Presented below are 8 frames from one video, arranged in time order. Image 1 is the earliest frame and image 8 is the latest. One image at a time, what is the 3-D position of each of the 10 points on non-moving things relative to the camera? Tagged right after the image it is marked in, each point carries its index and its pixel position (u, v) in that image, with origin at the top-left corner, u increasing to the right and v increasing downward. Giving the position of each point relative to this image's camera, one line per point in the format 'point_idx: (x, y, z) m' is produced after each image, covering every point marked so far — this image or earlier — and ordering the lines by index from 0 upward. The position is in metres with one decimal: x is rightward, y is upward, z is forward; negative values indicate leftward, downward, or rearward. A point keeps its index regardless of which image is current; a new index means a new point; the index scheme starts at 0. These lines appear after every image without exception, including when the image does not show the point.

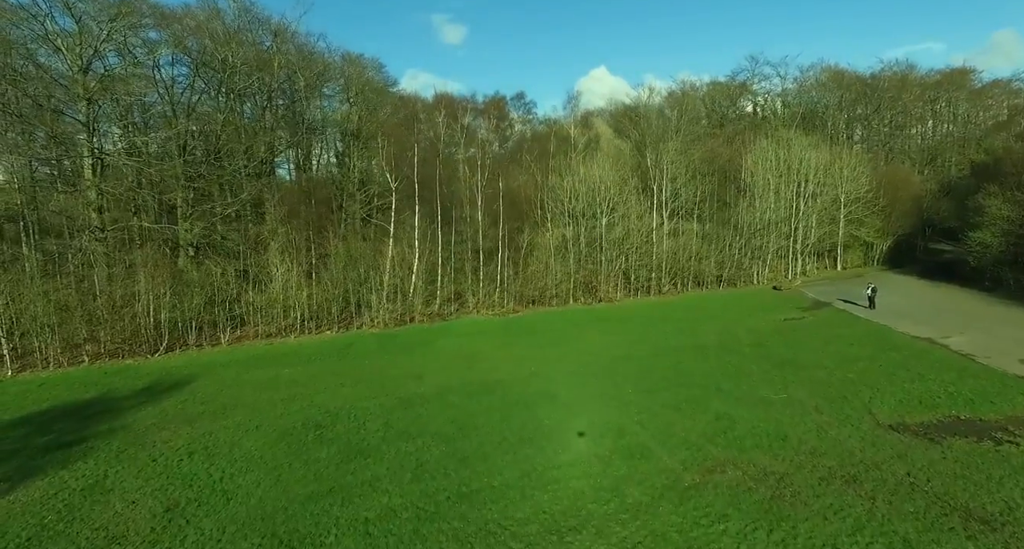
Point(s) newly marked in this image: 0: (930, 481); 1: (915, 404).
0: (+9.7, -4.9, +13.6) m
1: (+13.3, -4.3, +19.2) m
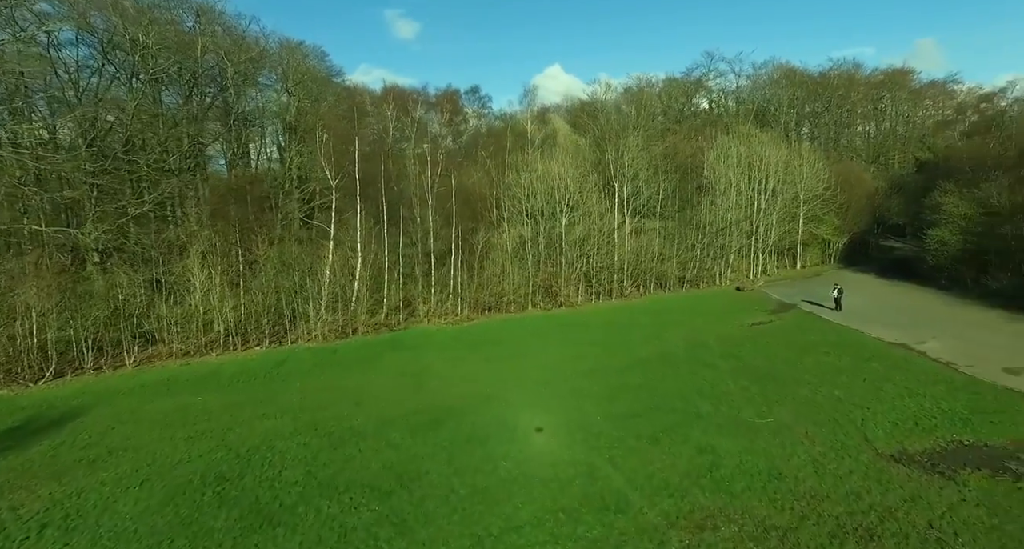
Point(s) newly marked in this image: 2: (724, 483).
0: (+8.8, -5.2, +11.6) m
1: (+11.9, -4.5, +17.5) m
2: (+5.0, -4.9, +13.7) m
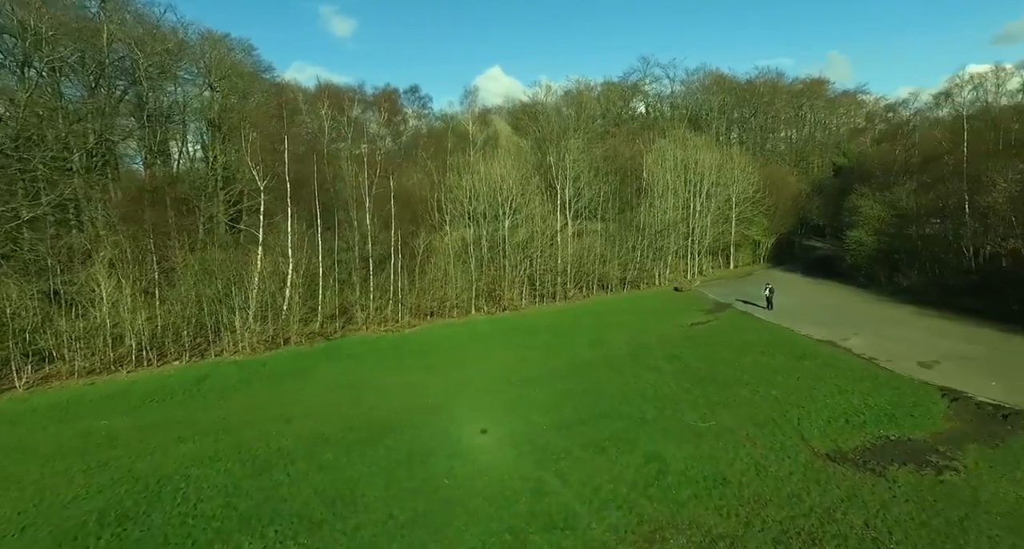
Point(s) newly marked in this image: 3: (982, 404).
0: (+7.7, -5.3, +11.9) m
1: (+10.2, -4.6, +18.1) m
2: (+3.7, -5.0, +13.6) m
3: (+15.5, -4.2, +19.7) m
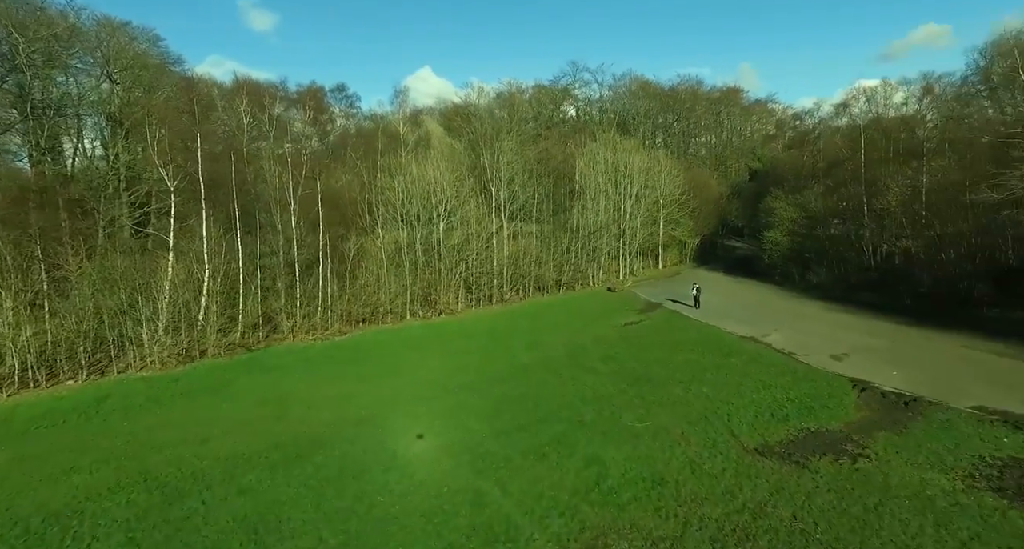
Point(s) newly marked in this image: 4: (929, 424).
0: (+6.4, -5.3, +12.4) m
1: (+8.2, -4.6, +18.8) m
2: (+2.3, -5.1, +13.6) m
3: (+13.3, -4.1, +21.0) m
4: (+12.6, -4.5, +17.9) m
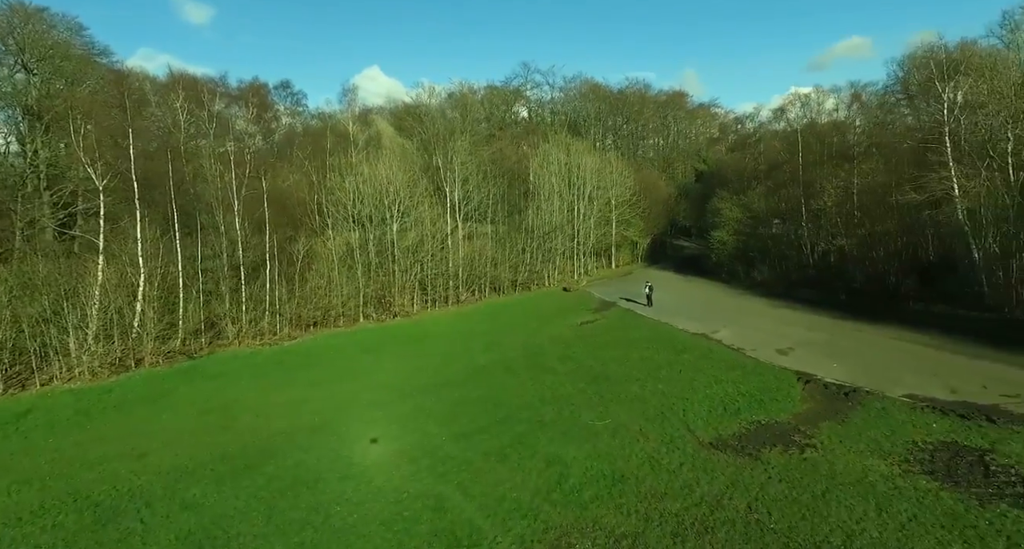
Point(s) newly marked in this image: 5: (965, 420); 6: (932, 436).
0: (+5.7, -5.2, +12.8) m
1: (+6.9, -4.6, +19.3) m
2: (+1.4, -5.1, +13.7) m
3: (+11.8, -4.0, +22.0) m
4: (+11.3, -4.4, +18.8) m
5: (+13.5, -4.3, +17.7) m
6: (+11.9, -4.6, +16.7) m
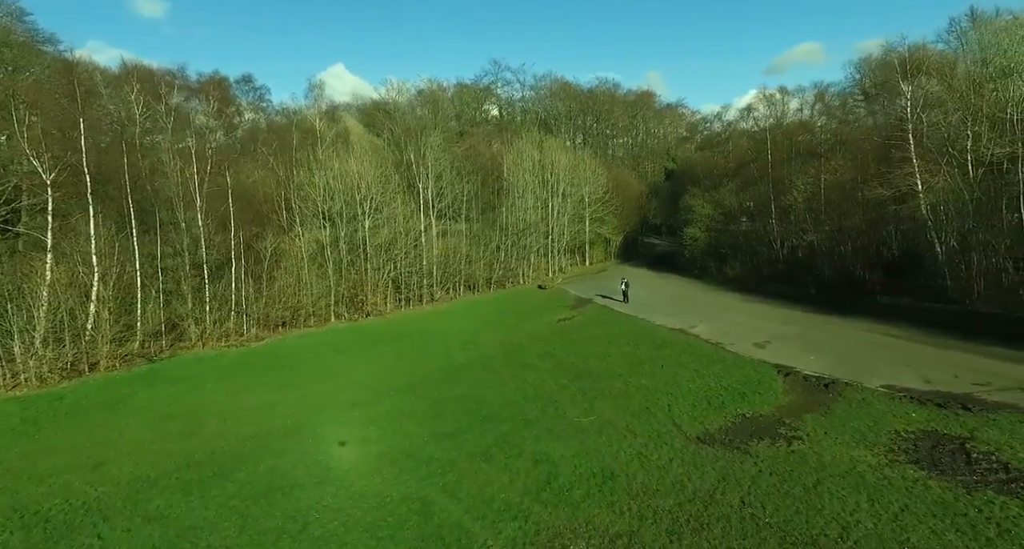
0: (+5.4, -5.0, +12.6) m
1: (+6.3, -4.3, +19.2) m
2: (+1.2, -4.9, +13.3) m
3: (+11.1, -3.8, +22.1) m
4: (+10.8, -4.1, +18.9) m
5: (+13.0, -4.1, +17.9) m
6: (+11.5, -4.3, +16.8) m
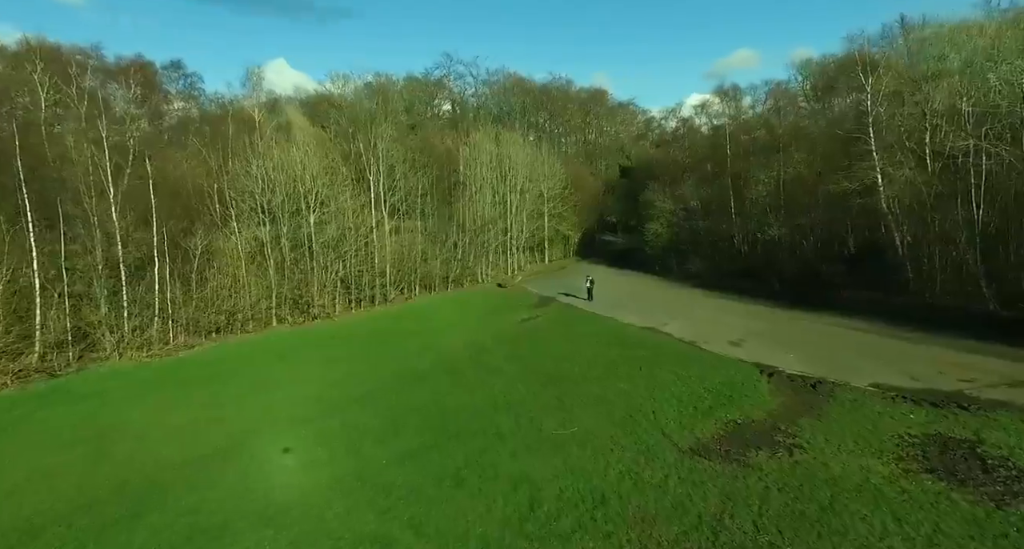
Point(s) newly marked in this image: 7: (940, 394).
0: (+5.1, -4.8, +11.0) m
1: (+5.4, -4.1, +17.6) m
2: (+0.8, -4.8, +11.3) m
3: (+9.9, -3.5, +20.9) m
4: (+9.9, -3.9, +17.7) m
5: (+12.2, -3.8, +16.8) m
6: (+10.7, -4.1, +15.7) m
7: (+13.2, -3.7, +18.2) m
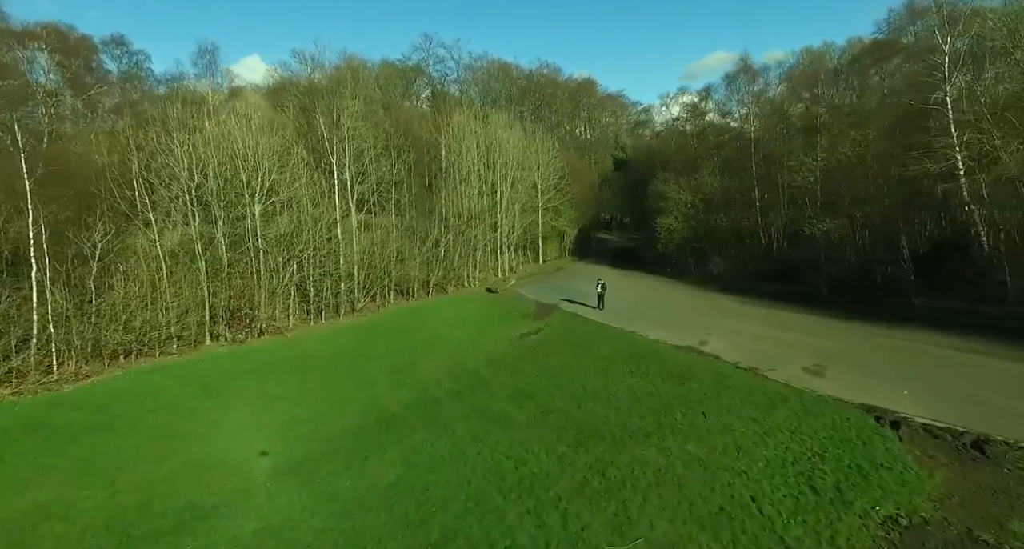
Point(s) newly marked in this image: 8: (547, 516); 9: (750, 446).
0: (+5.7, -5.0, +4.4) m
1: (+5.8, -4.3, +11.0) m
2: (+1.4, -5.0, +4.6) m
3: (+10.2, -3.7, +14.5) m
4: (+10.3, -4.0, +11.3) m
5: (+12.6, -4.0, +10.5) m
6: (+11.2, -4.2, +9.3) m
7: (+13.6, -3.8, +11.8) m
8: (+0.5, -4.2, +10.6) m
9: (+5.5, -4.0, +13.4) m
